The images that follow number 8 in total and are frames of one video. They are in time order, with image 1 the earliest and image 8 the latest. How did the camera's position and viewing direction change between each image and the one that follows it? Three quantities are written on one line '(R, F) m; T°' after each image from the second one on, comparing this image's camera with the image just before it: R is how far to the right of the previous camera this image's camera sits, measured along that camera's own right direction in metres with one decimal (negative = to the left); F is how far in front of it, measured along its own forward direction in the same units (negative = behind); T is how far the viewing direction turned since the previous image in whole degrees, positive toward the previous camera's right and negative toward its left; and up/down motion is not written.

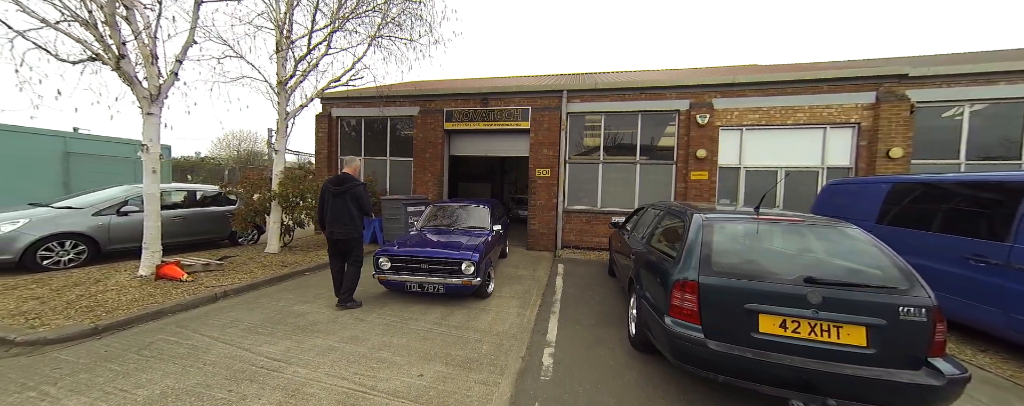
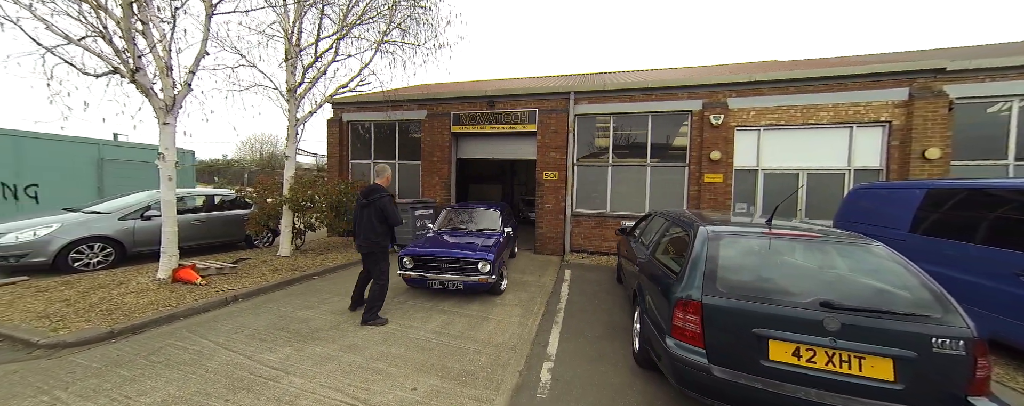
(+0.2, +0.1) m; -3°
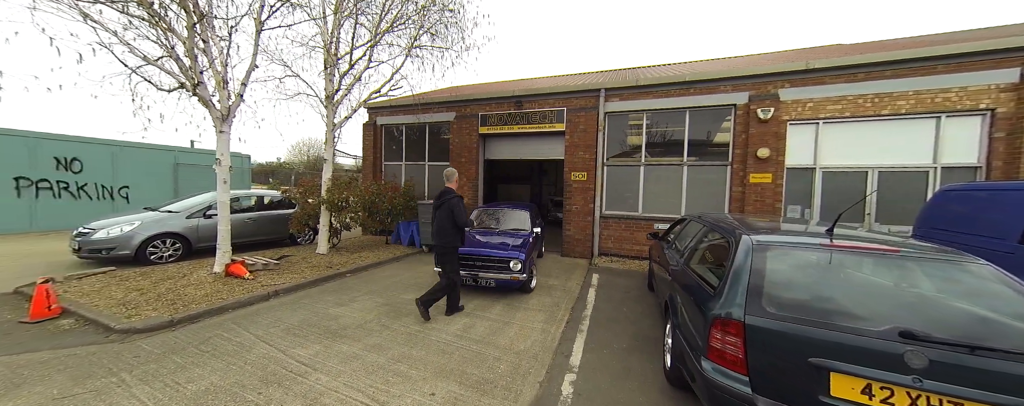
(+0.1, +0.1) m; -6°
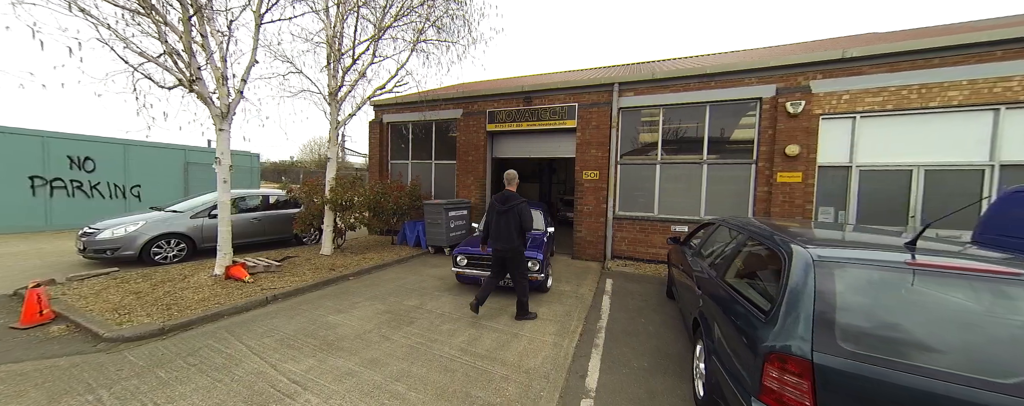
(0.0, +0.3) m; -2°
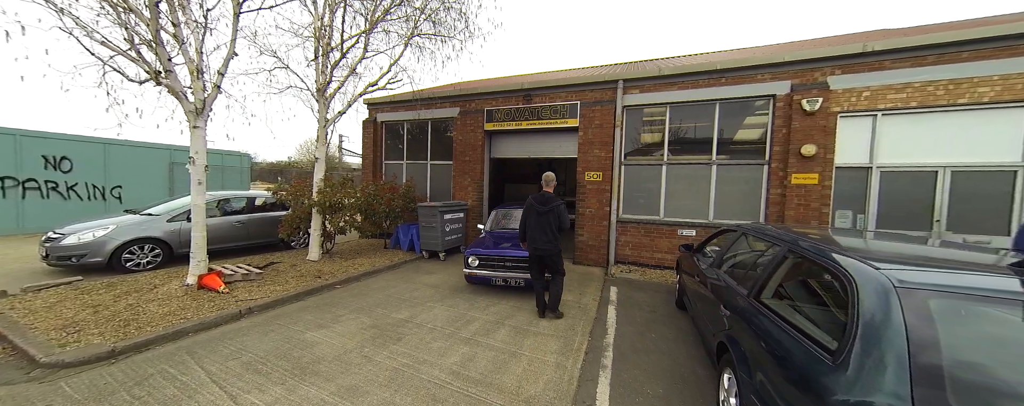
(0.0, +0.4) m; 0°
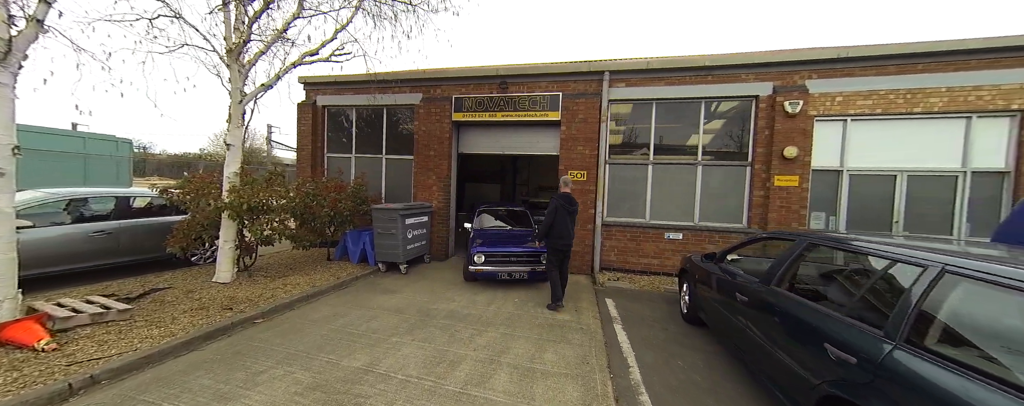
(-0.5, +0.9) m; +9°
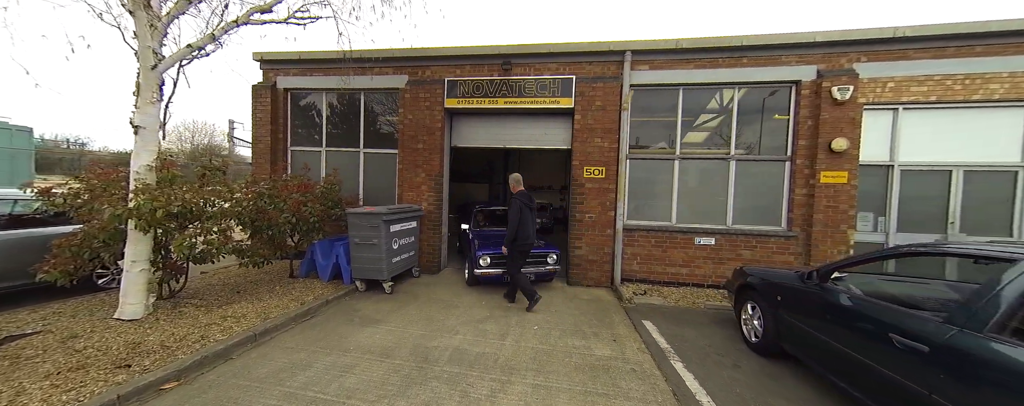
(-0.5, +1.0) m; +4°
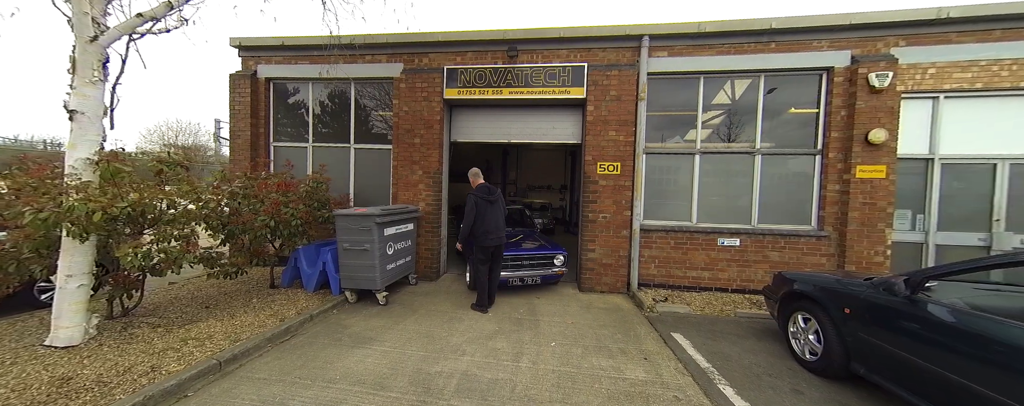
(-0.2, +0.5) m; +1°
